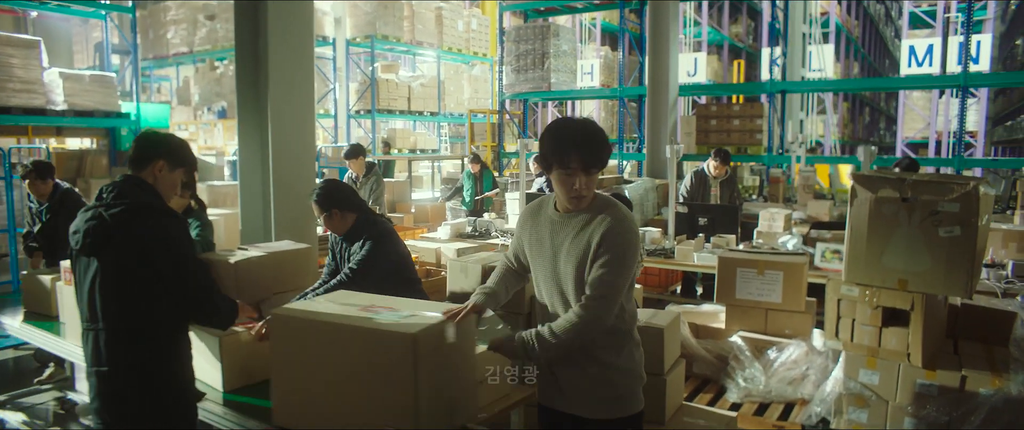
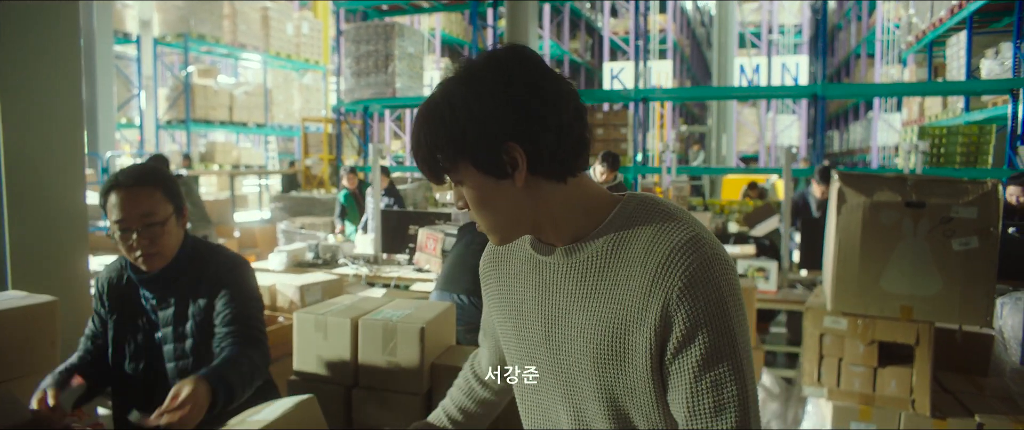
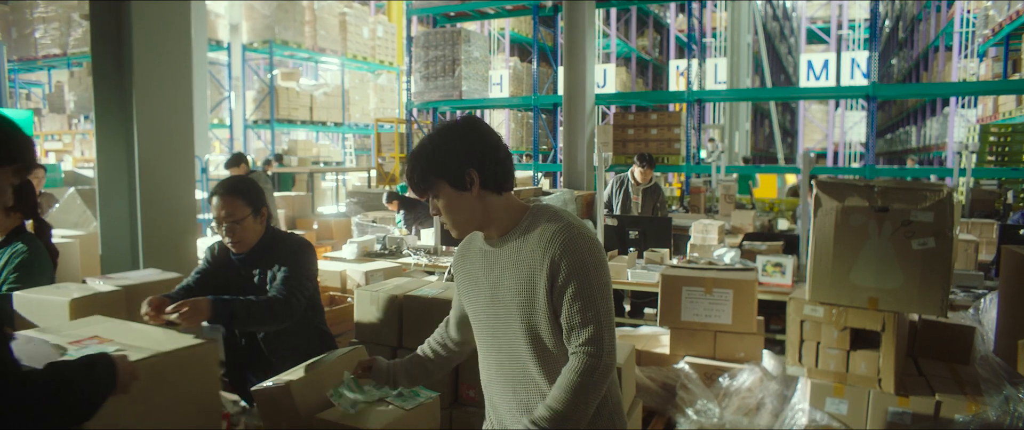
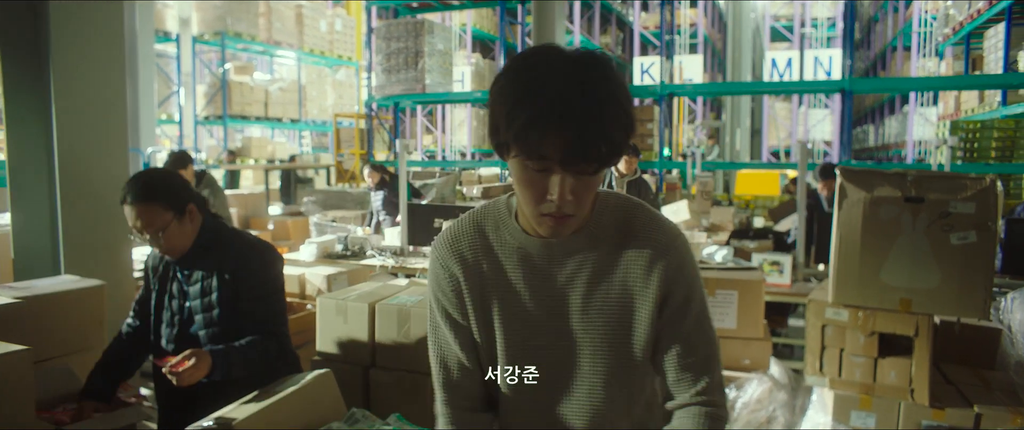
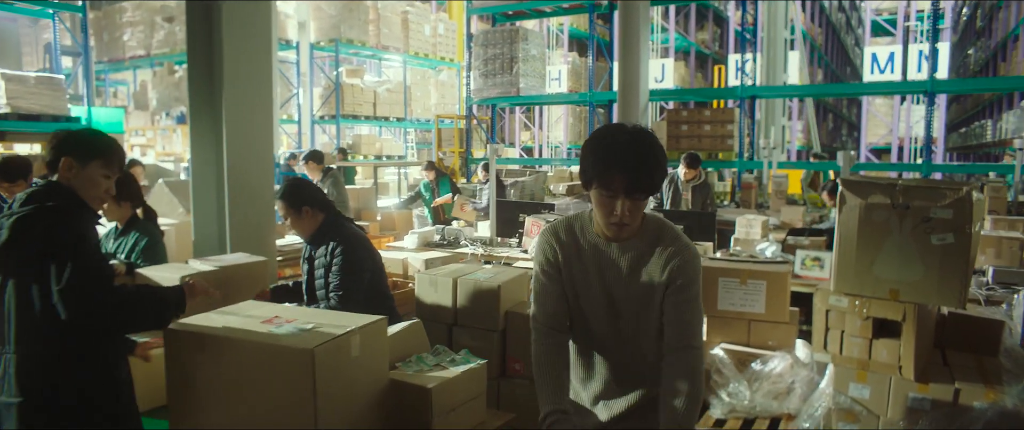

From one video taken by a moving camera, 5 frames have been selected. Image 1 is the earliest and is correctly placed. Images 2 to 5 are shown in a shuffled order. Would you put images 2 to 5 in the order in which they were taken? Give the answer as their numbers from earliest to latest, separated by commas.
5, 3, 4, 2
